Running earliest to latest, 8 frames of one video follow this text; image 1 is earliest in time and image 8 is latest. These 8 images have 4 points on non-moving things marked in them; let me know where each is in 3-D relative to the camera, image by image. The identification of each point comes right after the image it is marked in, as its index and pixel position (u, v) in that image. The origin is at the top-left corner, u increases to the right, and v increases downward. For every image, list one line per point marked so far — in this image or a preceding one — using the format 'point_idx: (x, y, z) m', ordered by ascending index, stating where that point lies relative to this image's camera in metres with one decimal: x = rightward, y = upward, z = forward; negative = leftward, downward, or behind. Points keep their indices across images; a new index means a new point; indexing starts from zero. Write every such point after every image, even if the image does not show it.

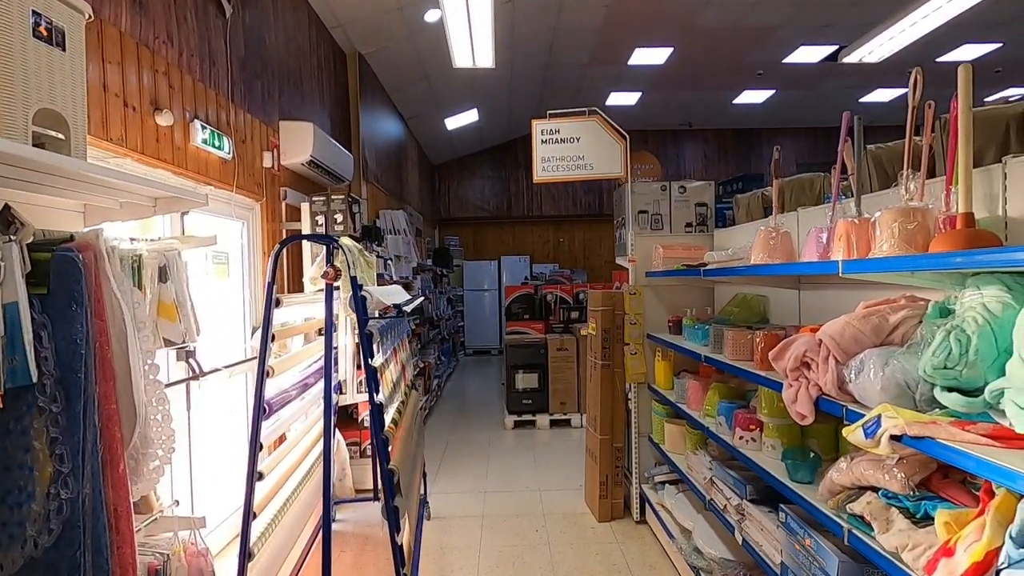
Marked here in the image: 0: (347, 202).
0: (-1.2, +0.6, +3.9) m
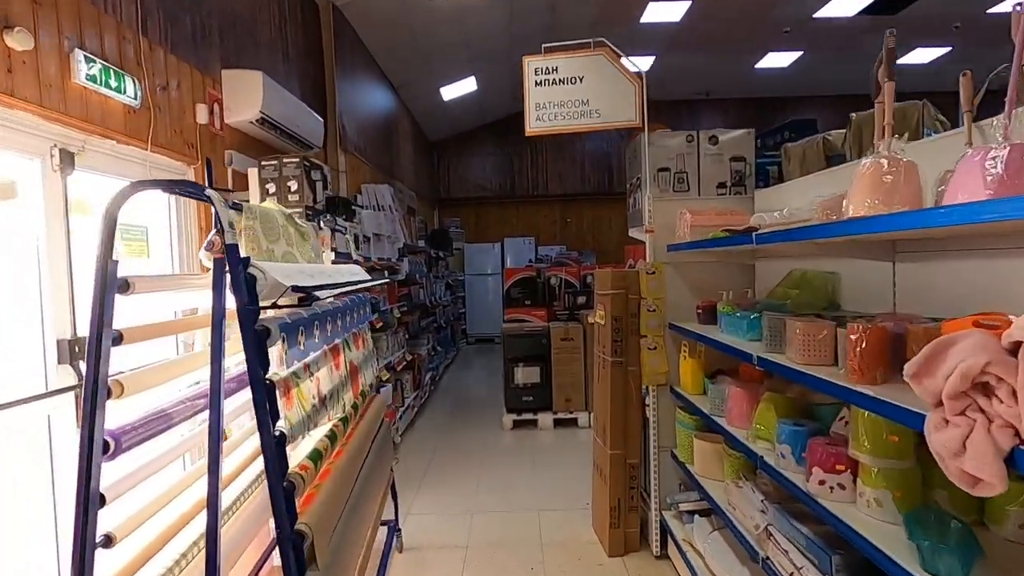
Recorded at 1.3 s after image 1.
0: (-1.3, +0.7, +3.3) m
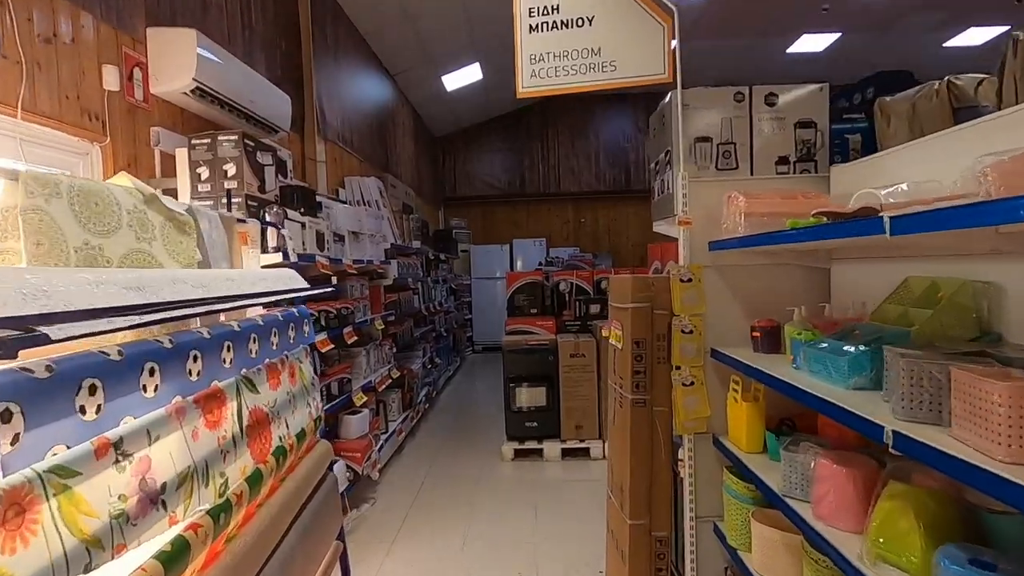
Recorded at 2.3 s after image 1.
0: (-1.3, +0.7, +2.6) m
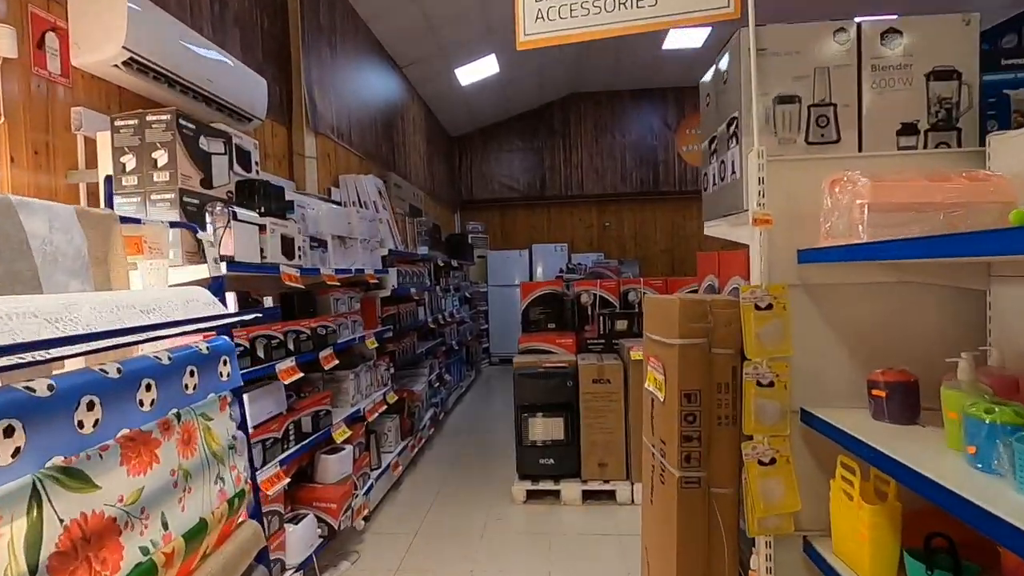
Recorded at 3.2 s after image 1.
0: (-1.3, +0.6, +2.1) m
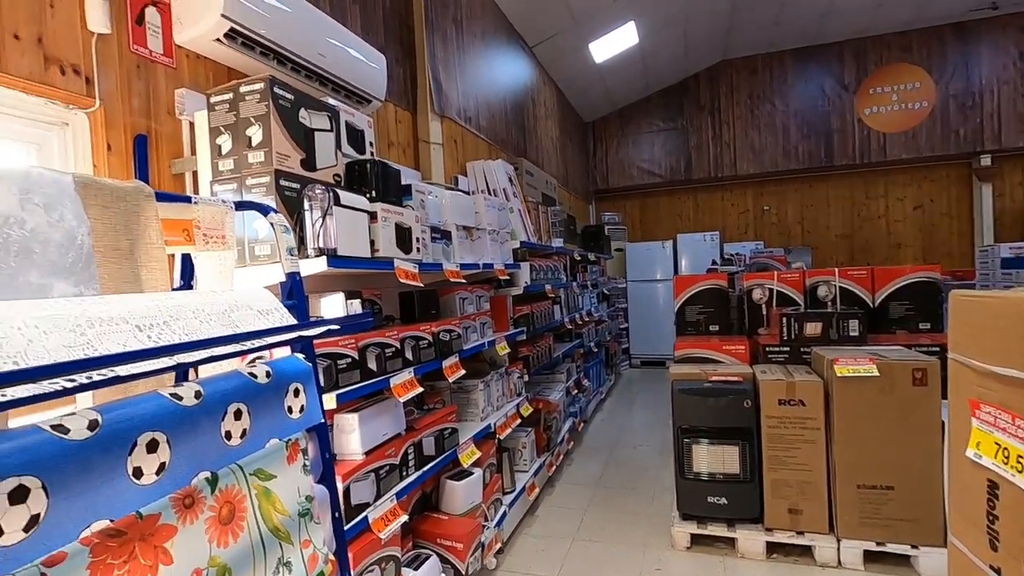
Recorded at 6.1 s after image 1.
0: (-0.8, +0.6, +1.8) m
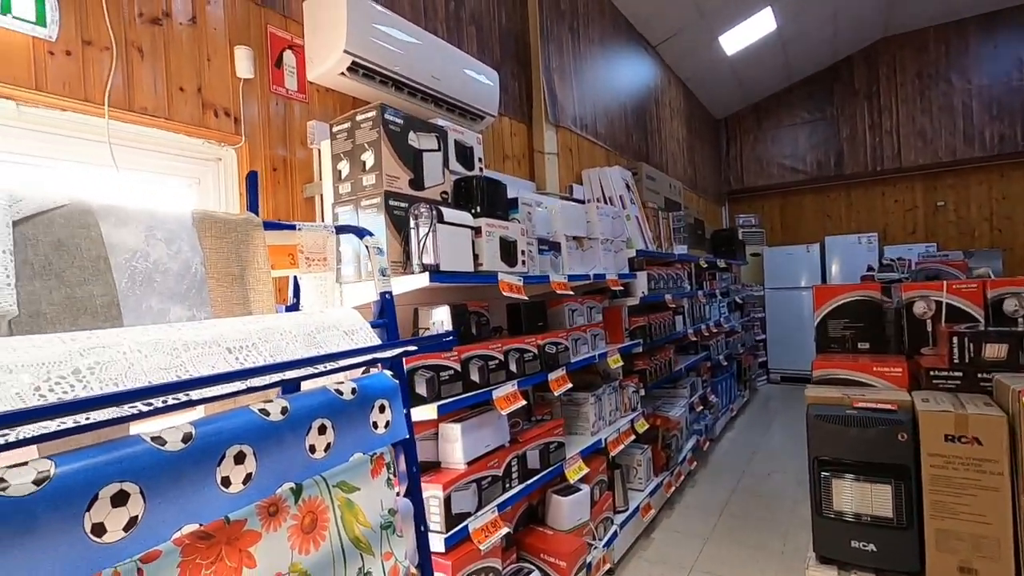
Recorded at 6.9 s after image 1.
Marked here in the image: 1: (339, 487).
0: (-0.5, +0.6, +1.9) m
1: (-0.3, -0.4, +1.0) m
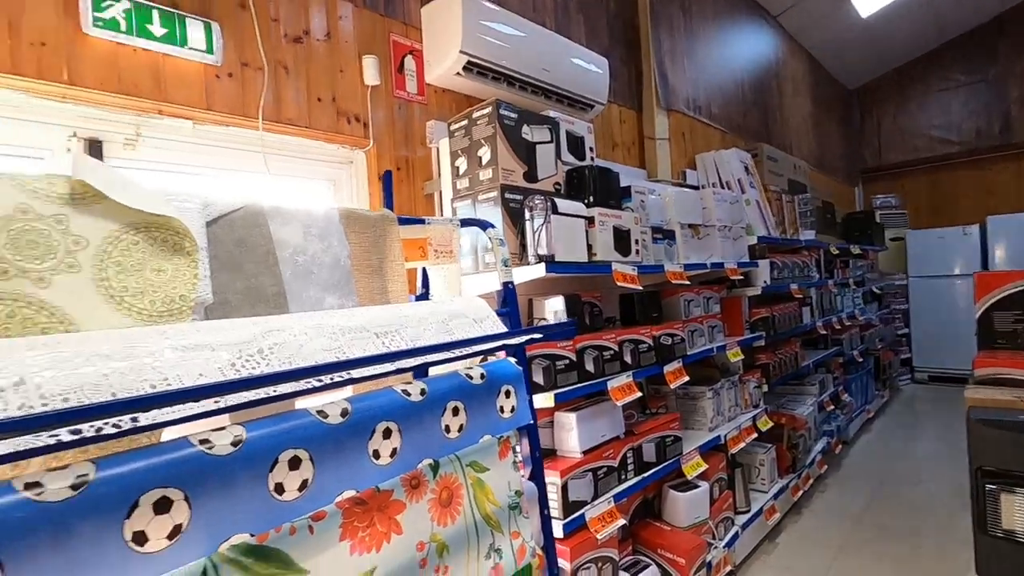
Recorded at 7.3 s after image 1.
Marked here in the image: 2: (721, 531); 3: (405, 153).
0: (-0.1, +0.6, +1.9) m
1: (-0.1, -0.3, +1.1) m
2: (+1.0, -1.2, +2.6) m
3: (-0.4, +0.6, +2.2) m
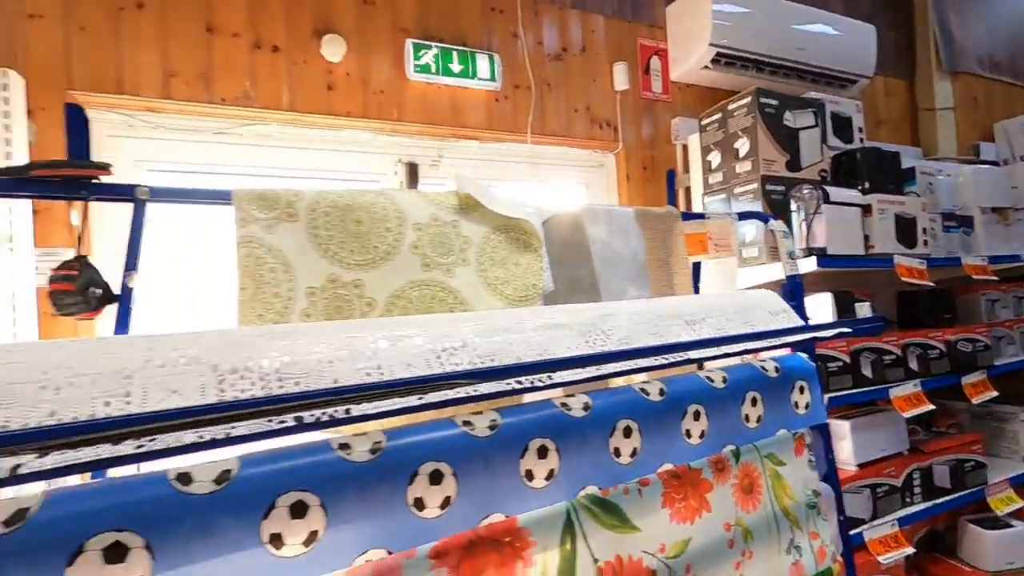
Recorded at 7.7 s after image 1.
0: (+0.9, +0.6, +1.9) m
1: (+0.5, -0.3, +1.1) m
2: (+2.1, -1.2, +2.1) m
3: (+0.6, +0.6, +2.3) m
